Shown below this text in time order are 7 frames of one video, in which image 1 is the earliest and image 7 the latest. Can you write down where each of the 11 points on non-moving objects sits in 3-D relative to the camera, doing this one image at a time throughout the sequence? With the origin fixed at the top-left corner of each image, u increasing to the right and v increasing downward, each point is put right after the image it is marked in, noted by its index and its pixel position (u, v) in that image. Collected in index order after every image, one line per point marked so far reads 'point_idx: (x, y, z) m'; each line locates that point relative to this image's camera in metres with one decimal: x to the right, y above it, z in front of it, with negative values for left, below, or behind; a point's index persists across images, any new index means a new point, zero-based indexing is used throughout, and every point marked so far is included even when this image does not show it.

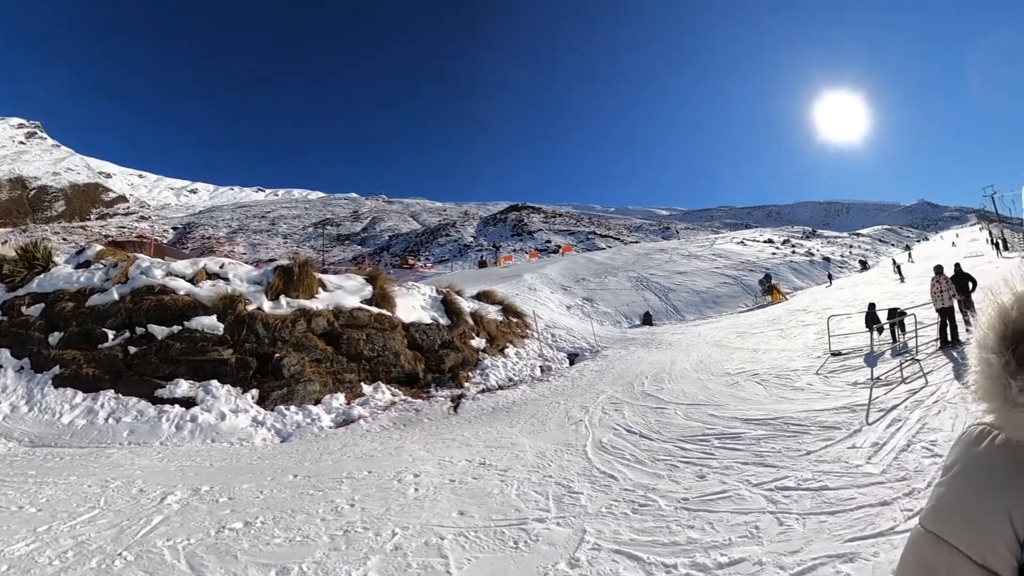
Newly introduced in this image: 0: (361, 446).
0: (-1.9, -2.1, +6.8) m
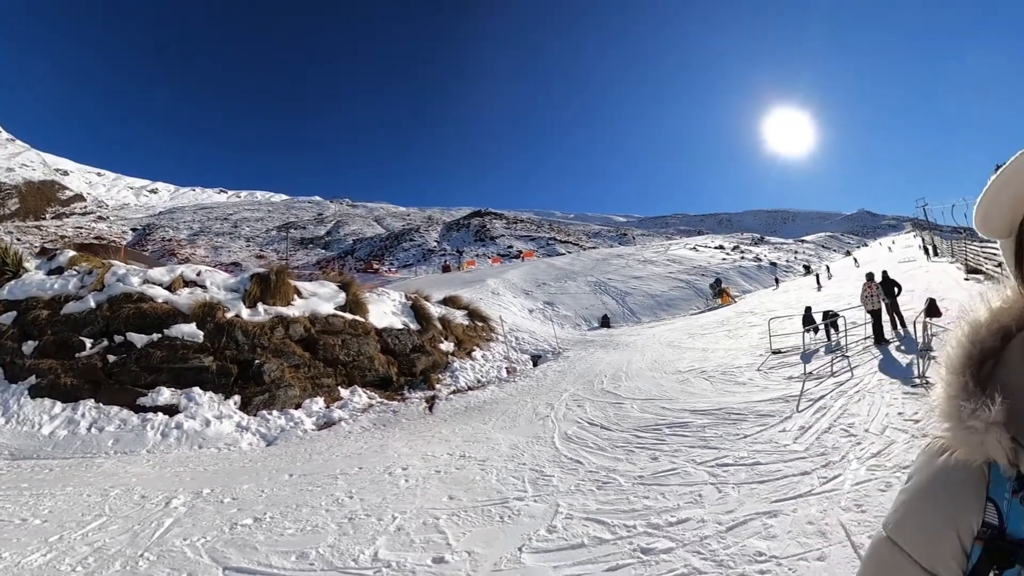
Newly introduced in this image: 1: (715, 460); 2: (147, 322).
0: (-2.3, -2.2, +7.3) m
1: (+2.0, -1.7, +5.2) m
2: (-6.5, -0.7, +9.2) m
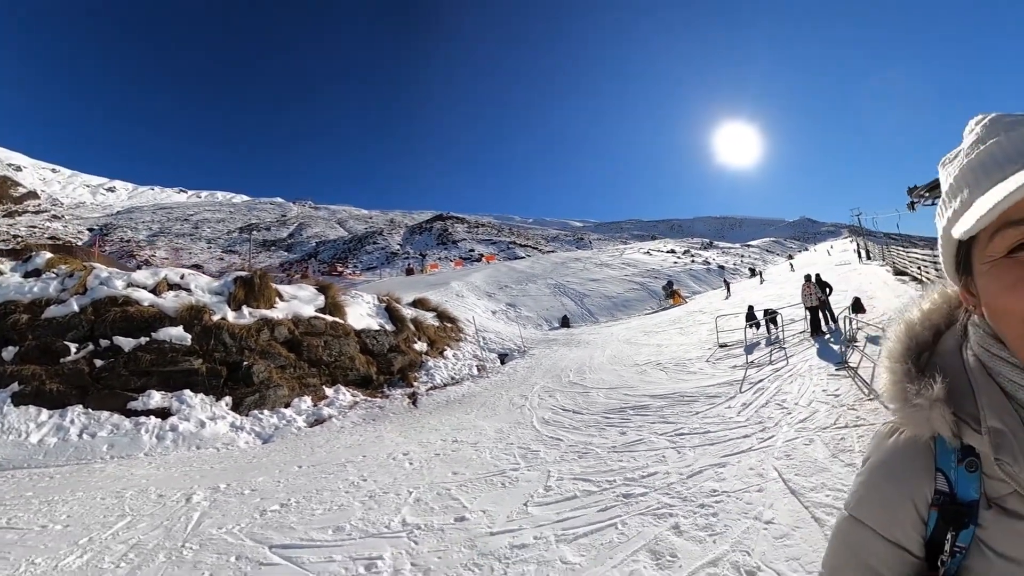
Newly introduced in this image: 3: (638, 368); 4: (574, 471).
0: (-2.5, -2.3, +7.9) m
1: (+1.9, -1.7, +6.2) m
2: (-7.0, -0.7, +9.5) m
3: (+2.8, -1.8, +11.8) m
4: (+0.6, -1.8, +5.3) m
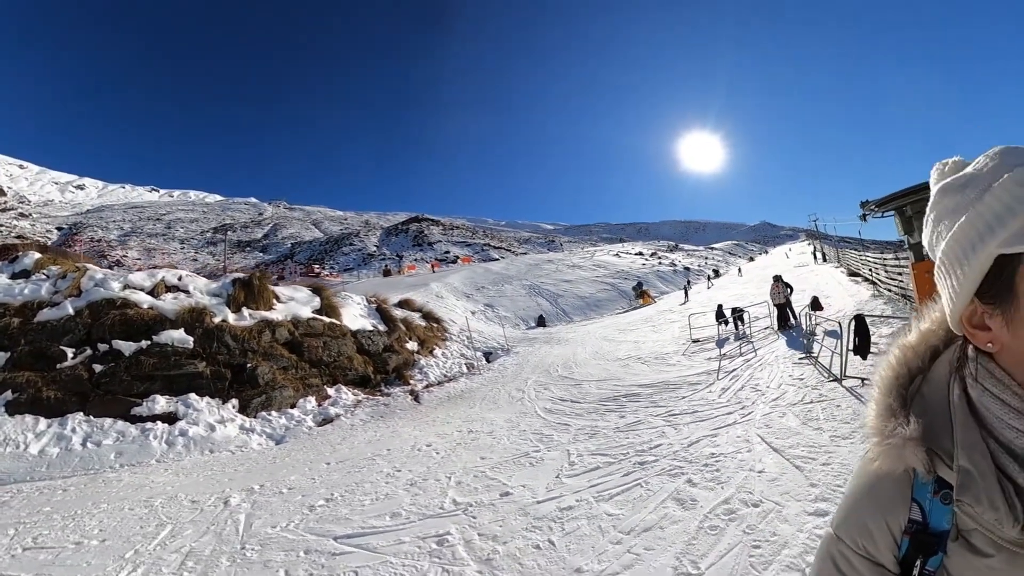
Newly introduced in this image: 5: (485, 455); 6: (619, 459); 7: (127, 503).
0: (-2.5, -2.3, +8.5) m
1: (+2.1, -1.7, +7.1) m
2: (-7.0, -0.8, +9.8) m
3: (+2.6, -1.8, +12.7) m
4: (+0.9, -1.8, +6.1) m
5: (-0.4, -2.0, +6.4) m
6: (+1.1, -1.8, +5.4) m
7: (-4.3, -2.4, +5.9) m
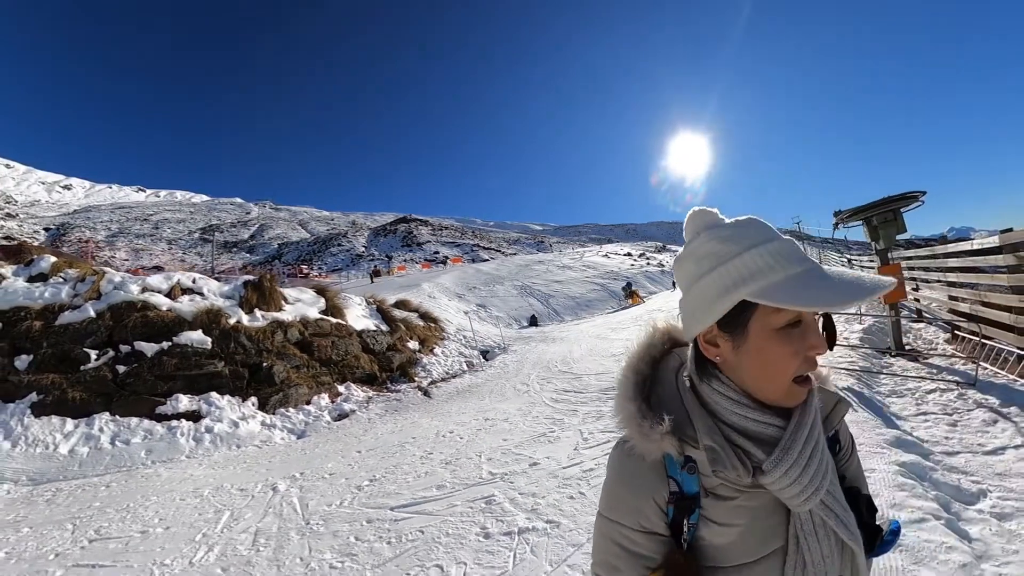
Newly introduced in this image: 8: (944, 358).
0: (-2.3, -2.3, +8.9) m
1: (+2.3, -1.7, +7.7) m
2: (-6.8, -0.8, +10.1) m
3: (+2.7, -1.8, +13.4) m
4: (+1.2, -1.8, +6.7) m
5: (-0.1, -2.0, +7.0) m
6: (+1.4, -1.8, +6.0) m
7: (-4.0, -2.4, +6.3) m
8: (+6.3, -1.0, +7.7) m
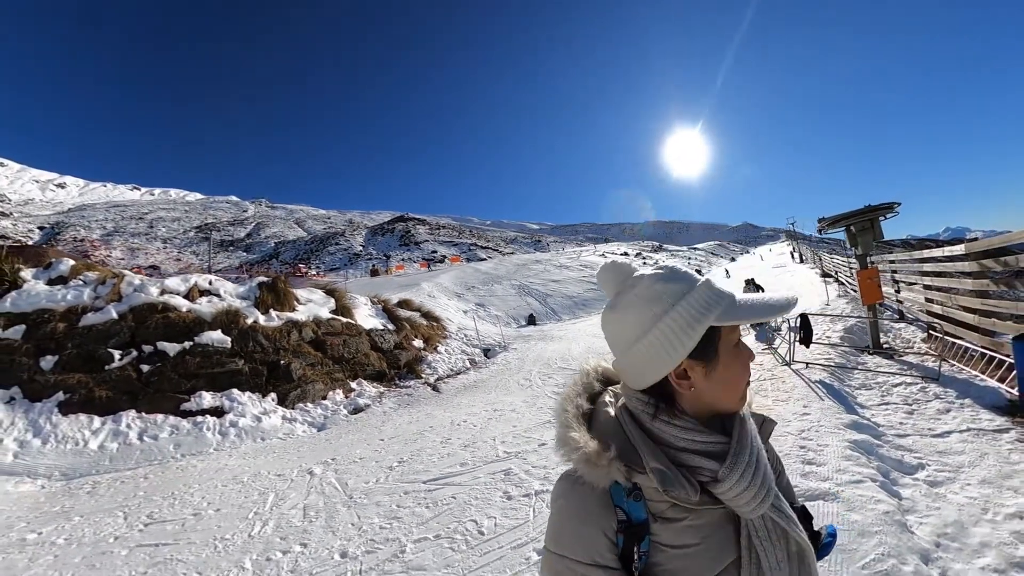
0: (-2.1, -2.3, +9.4) m
1: (+2.6, -1.8, +8.2) m
2: (-6.6, -0.8, +10.4) m
3: (+2.8, -1.8, +13.9) m
4: (+1.4, -1.9, +7.1) m
5: (+0.1, -2.0, +7.4) m
6: (+1.6, -1.8, +6.5) m
7: (-3.8, -2.5, +6.7) m
8: (+6.6, -1.1, +8.2) m
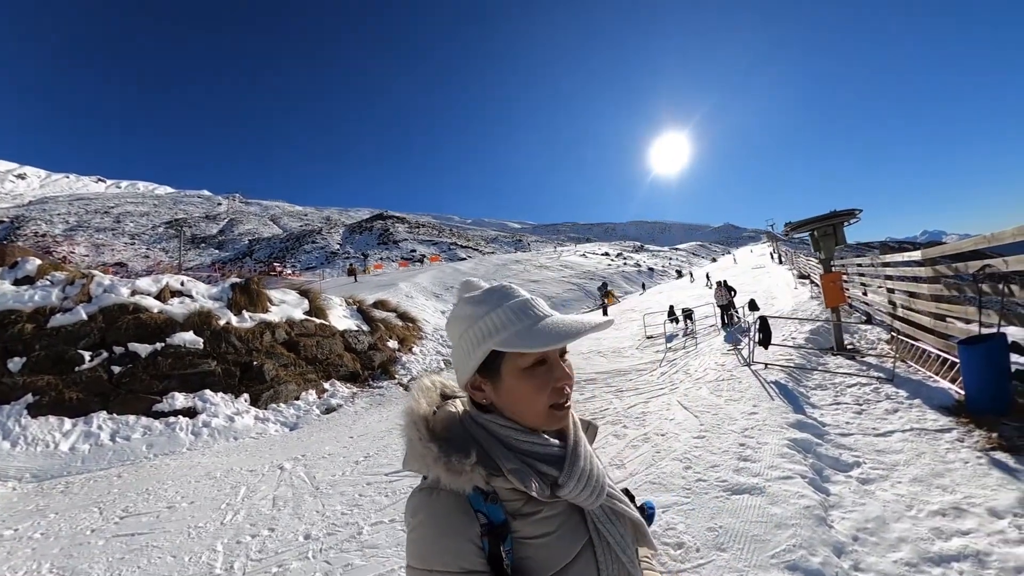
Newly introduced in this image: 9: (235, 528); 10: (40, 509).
0: (-2.7, -2.4, +9.6) m
1: (+2.0, -1.9, +8.6) m
2: (-7.3, -0.9, +10.4) m
3: (+2.0, -1.9, +14.3) m
4: (+0.9, -2.0, +7.5) m
5: (-0.4, -2.1, +7.7) m
6: (+1.2, -1.9, +6.8) m
7: (-4.3, -2.6, +6.8) m
8: (+6.0, -1.2, +8.8) m
9: (-2.6, -2.3, +4.9) m
10: (-5.8, -2.7, +6.4) m
